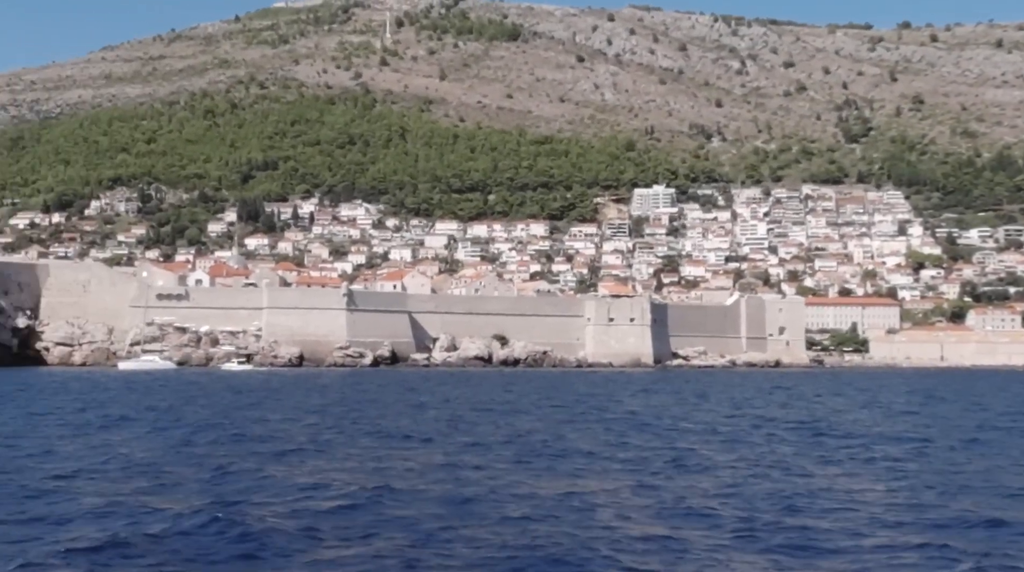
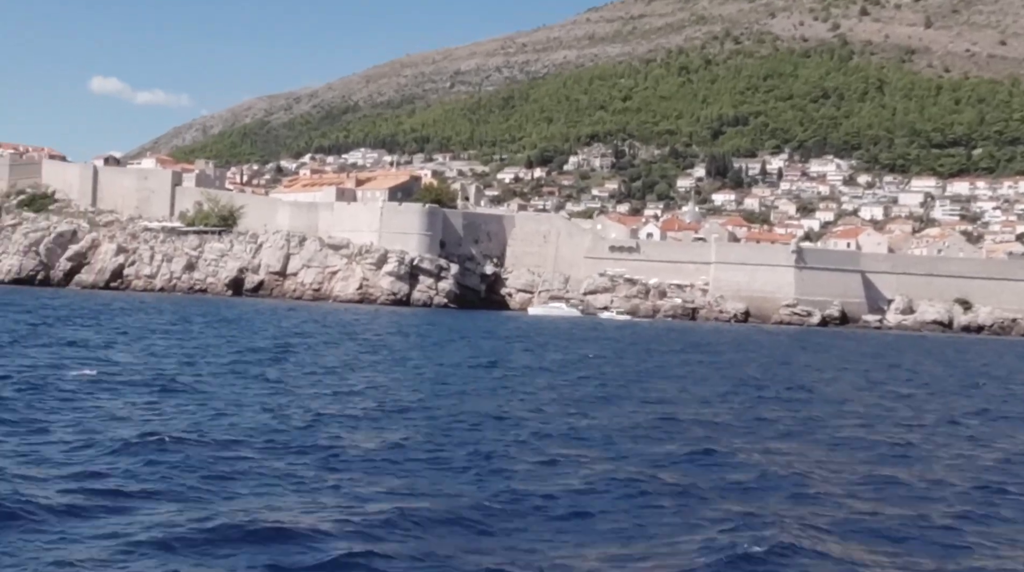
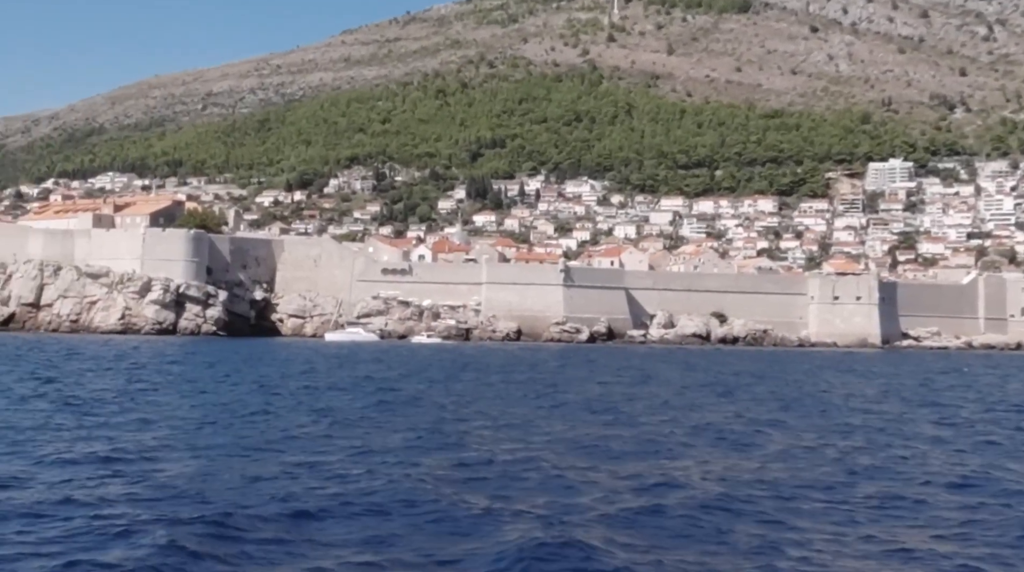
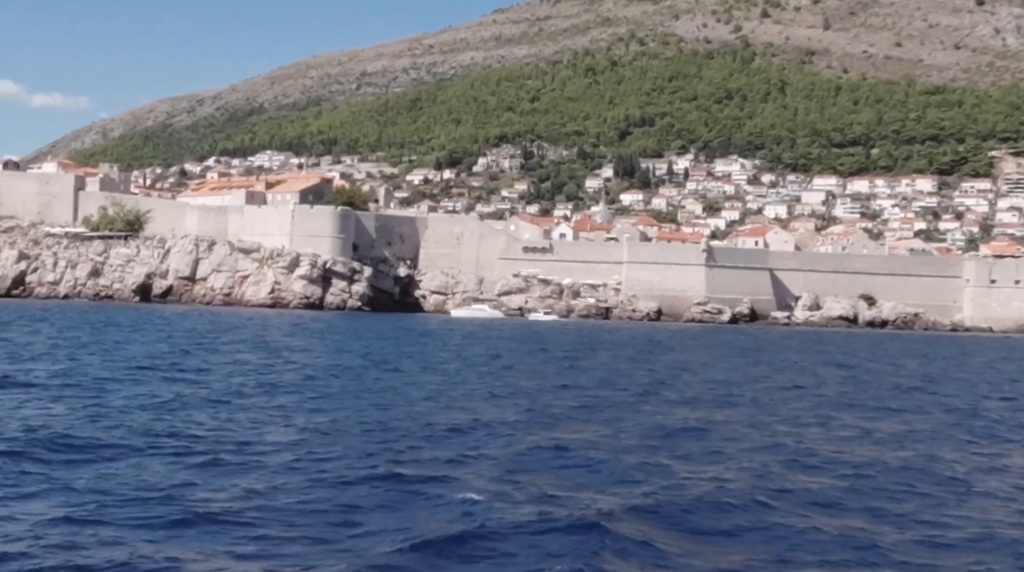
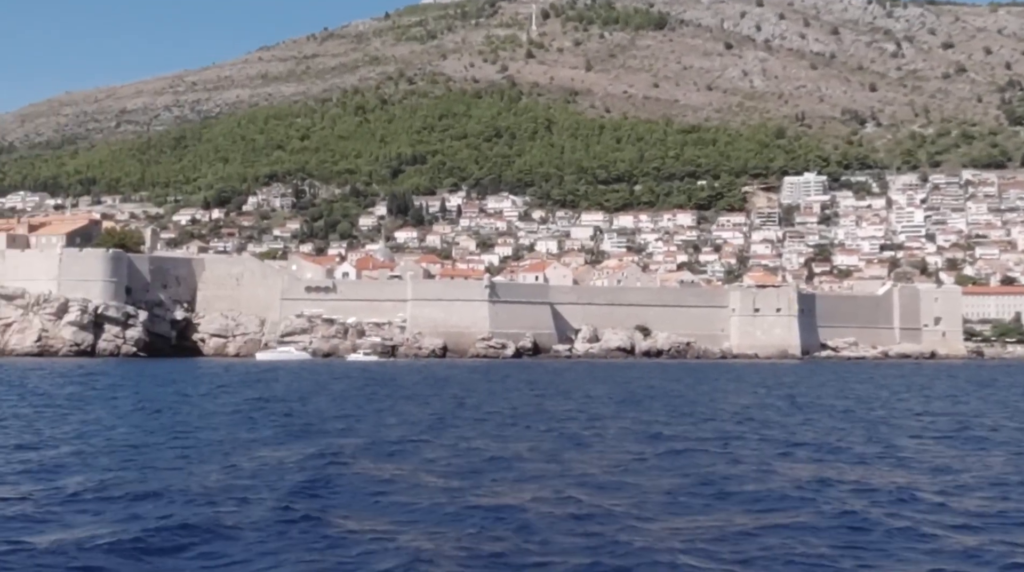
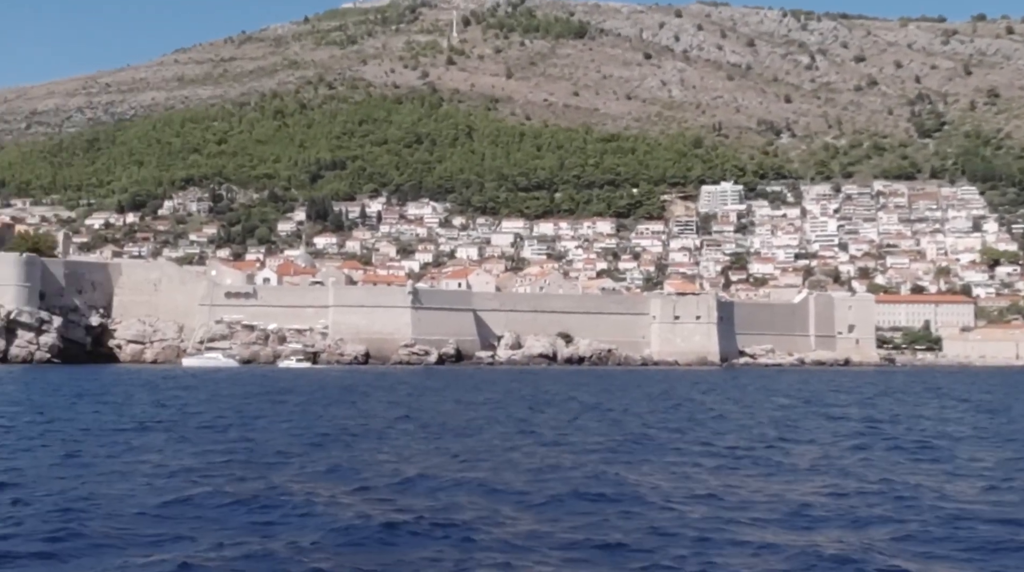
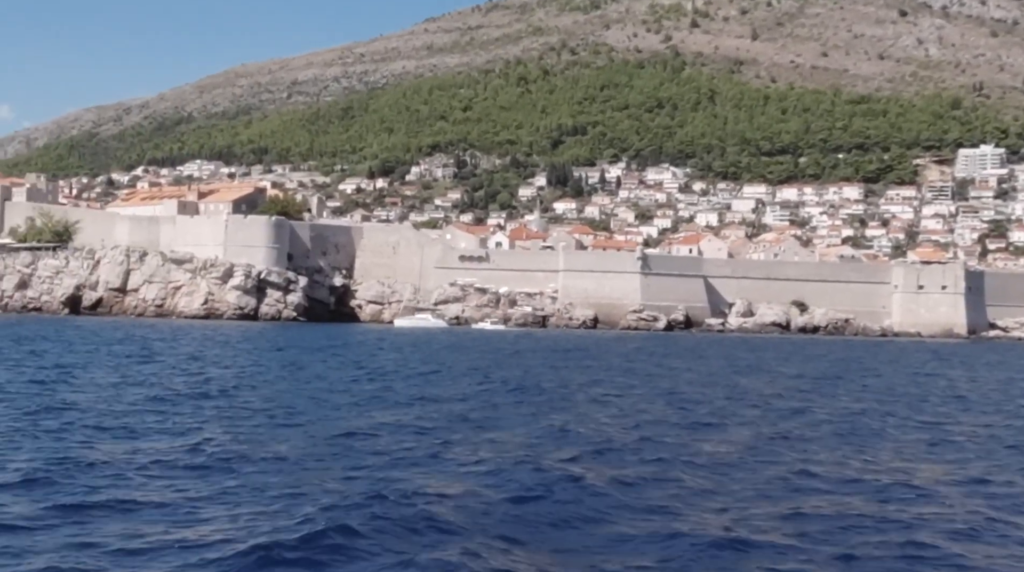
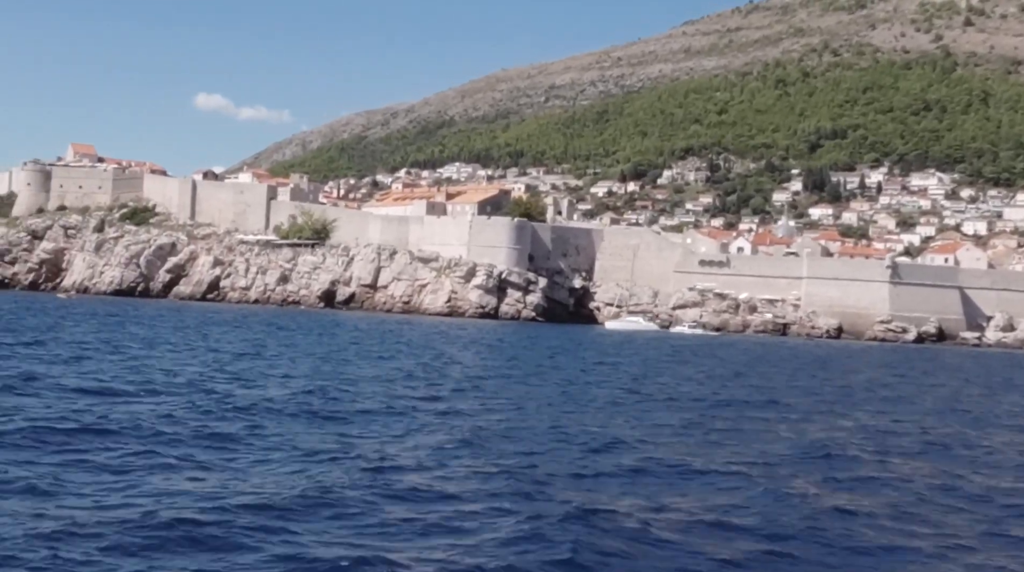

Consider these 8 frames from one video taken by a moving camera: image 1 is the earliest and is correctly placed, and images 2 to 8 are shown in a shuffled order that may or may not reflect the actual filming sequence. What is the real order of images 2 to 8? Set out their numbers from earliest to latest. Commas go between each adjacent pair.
6, 5, 3, 7, 4, 2, 8
